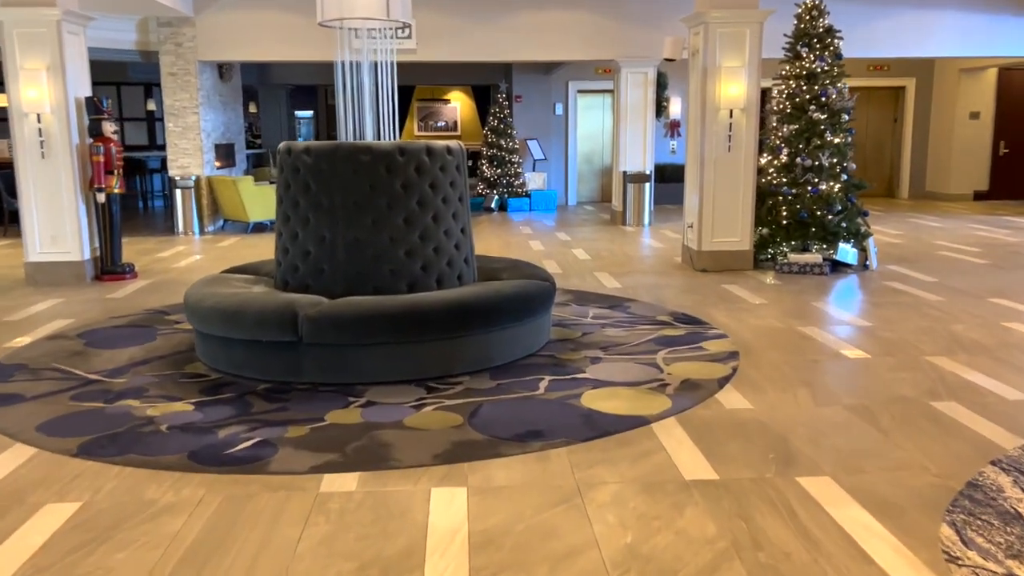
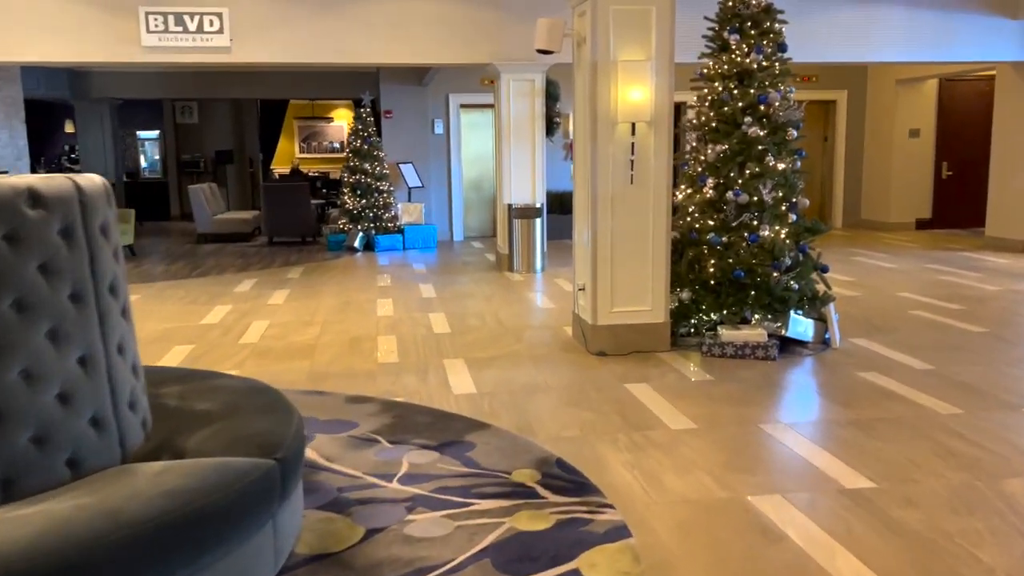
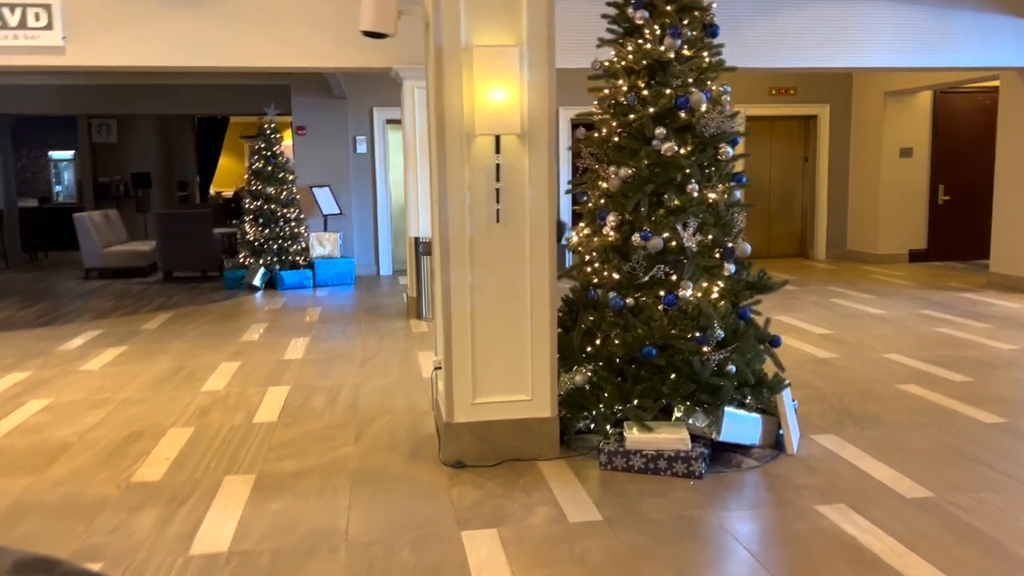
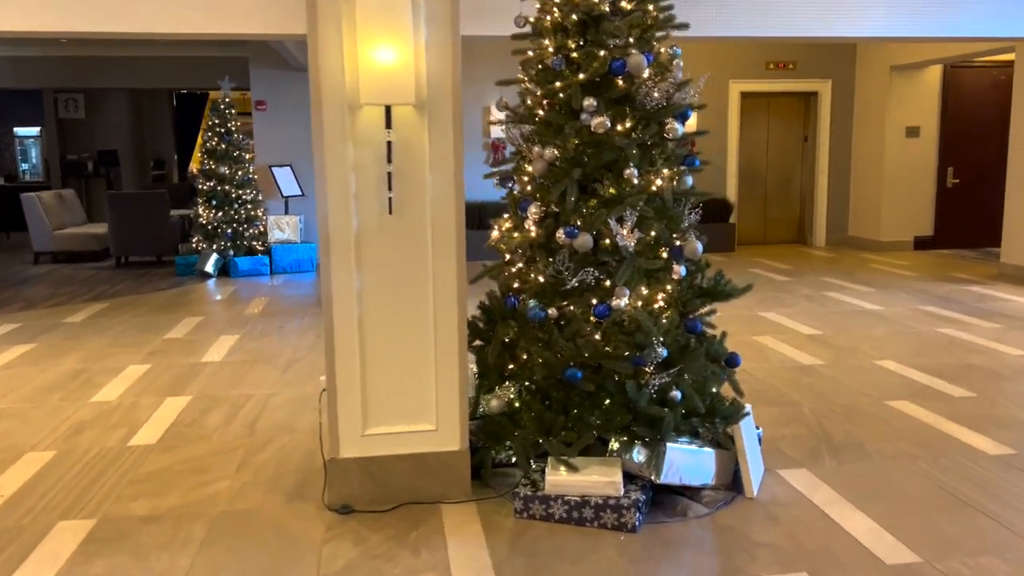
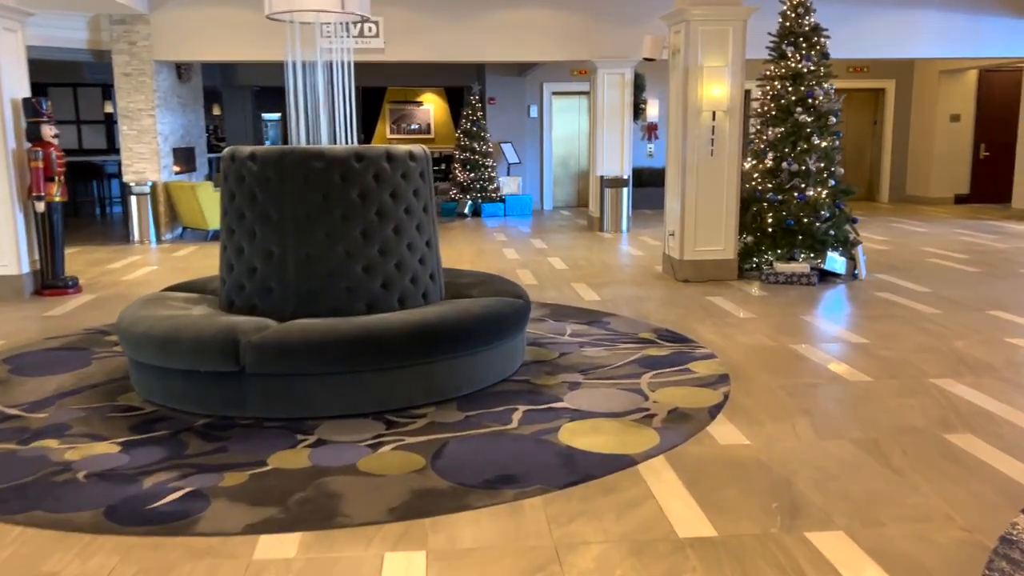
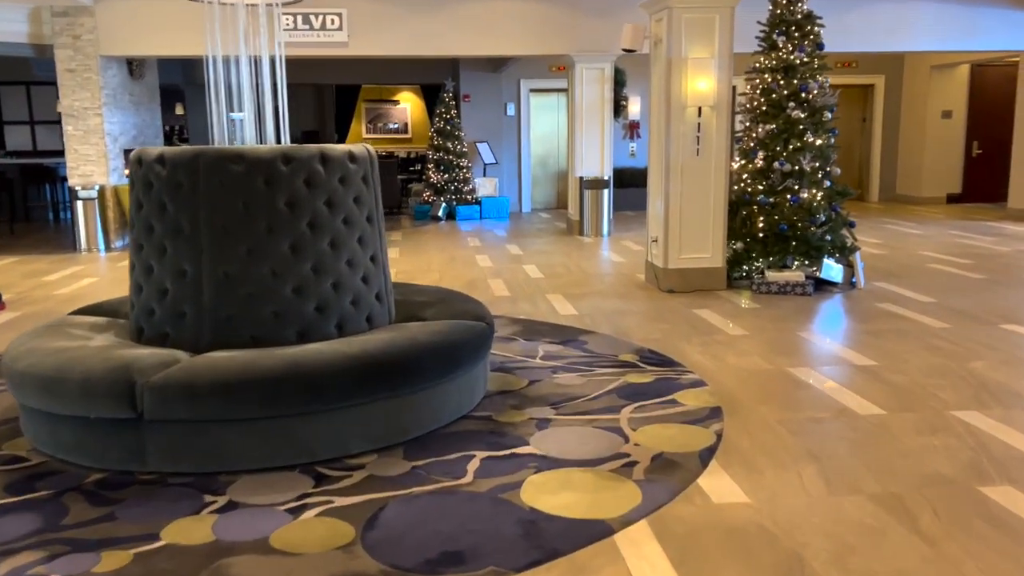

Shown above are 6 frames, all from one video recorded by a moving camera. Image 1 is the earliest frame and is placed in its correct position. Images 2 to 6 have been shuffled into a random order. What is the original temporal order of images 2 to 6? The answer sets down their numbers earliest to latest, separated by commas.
5, 6, 2, 3, 4
